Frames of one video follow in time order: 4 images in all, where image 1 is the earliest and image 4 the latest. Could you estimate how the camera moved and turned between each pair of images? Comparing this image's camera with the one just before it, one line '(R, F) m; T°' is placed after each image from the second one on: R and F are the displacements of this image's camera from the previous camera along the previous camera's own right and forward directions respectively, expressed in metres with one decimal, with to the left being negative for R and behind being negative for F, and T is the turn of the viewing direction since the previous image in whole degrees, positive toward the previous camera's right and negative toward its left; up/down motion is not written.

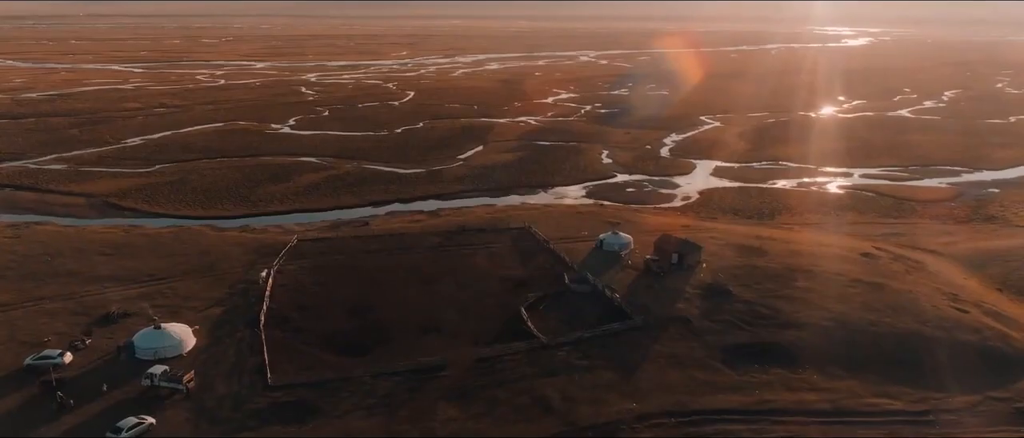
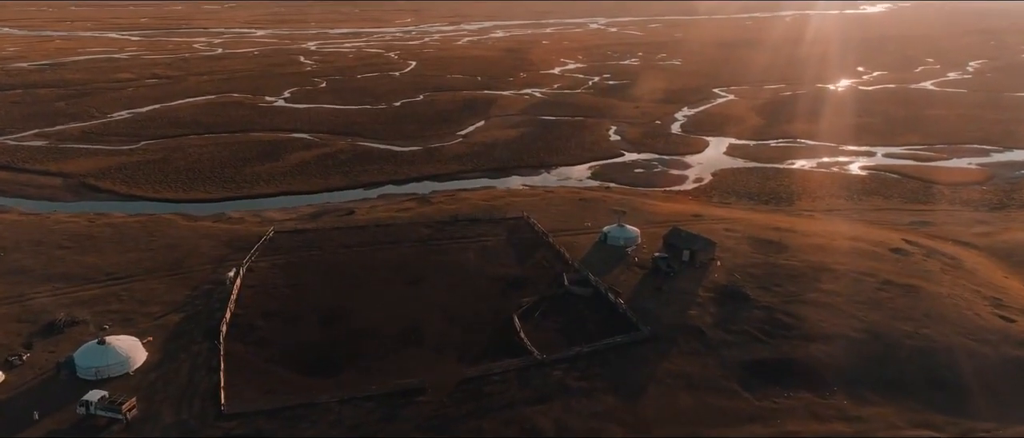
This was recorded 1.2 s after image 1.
(+0.6, +3.2) m; -1°
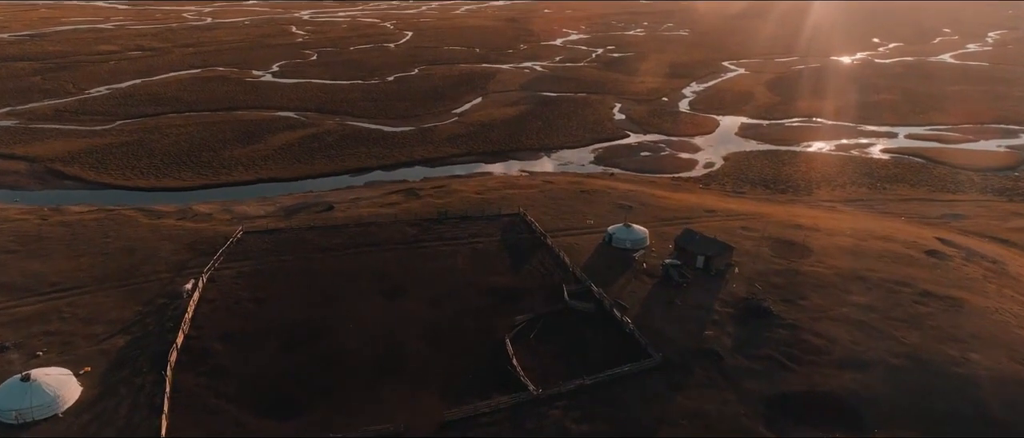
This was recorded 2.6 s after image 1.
(+0.3, +3.3) m; 0°
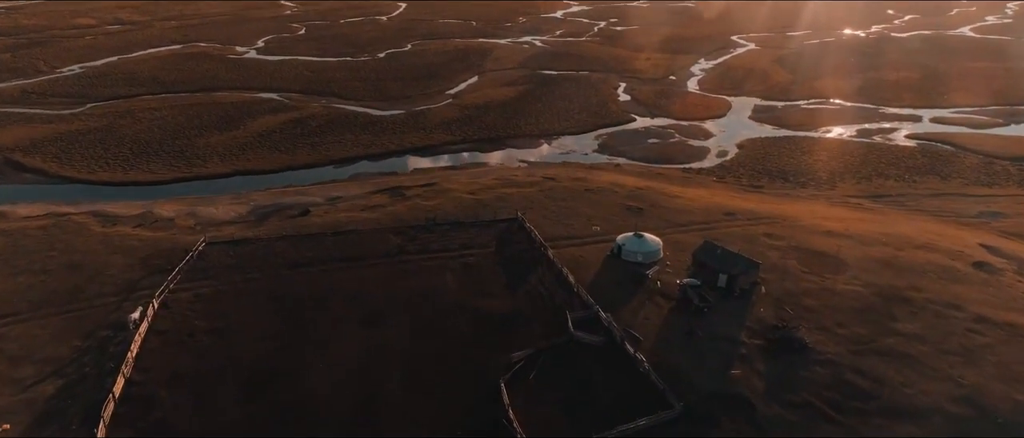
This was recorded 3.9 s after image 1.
(+0.1, +3.5) m; 0°
